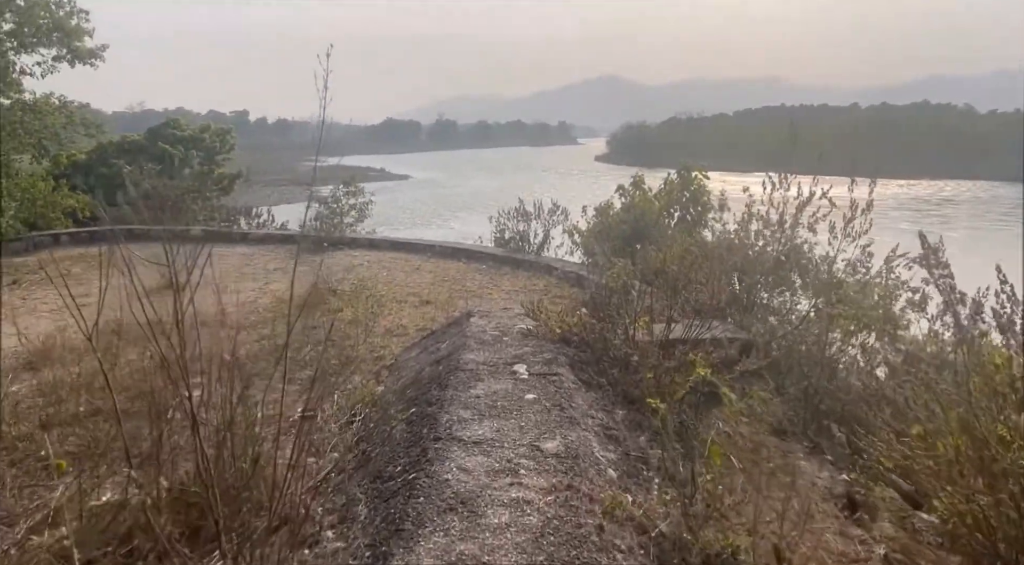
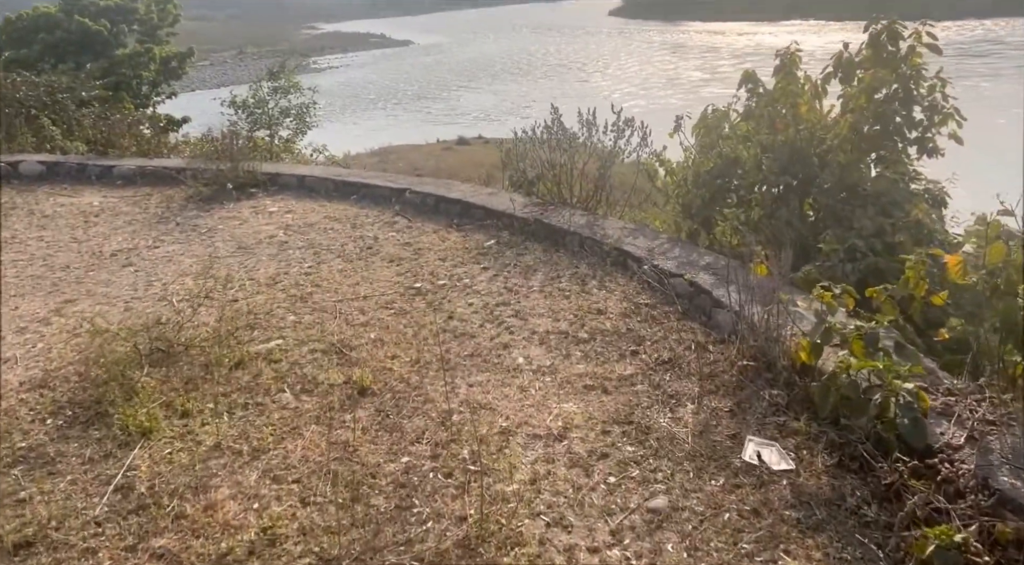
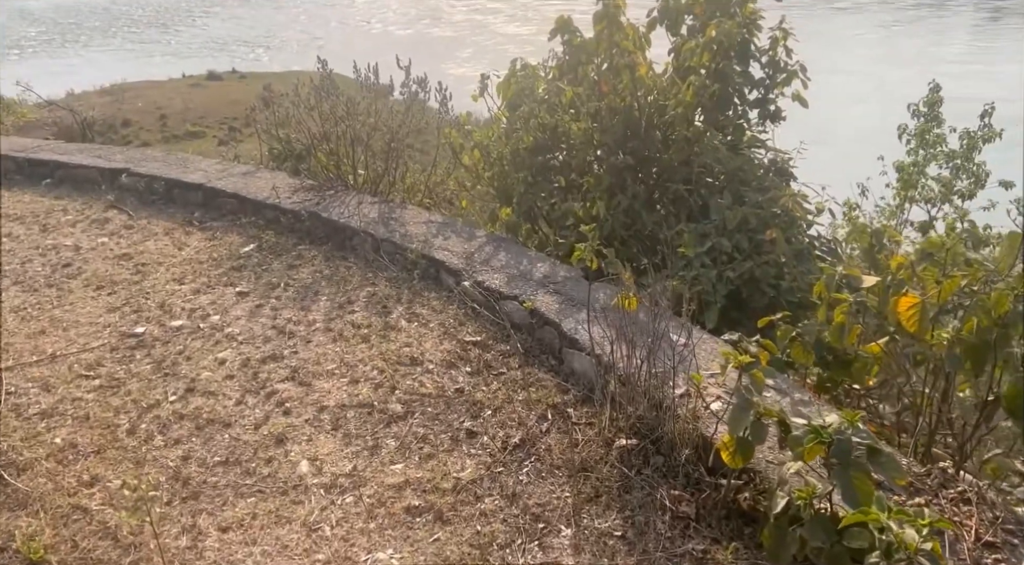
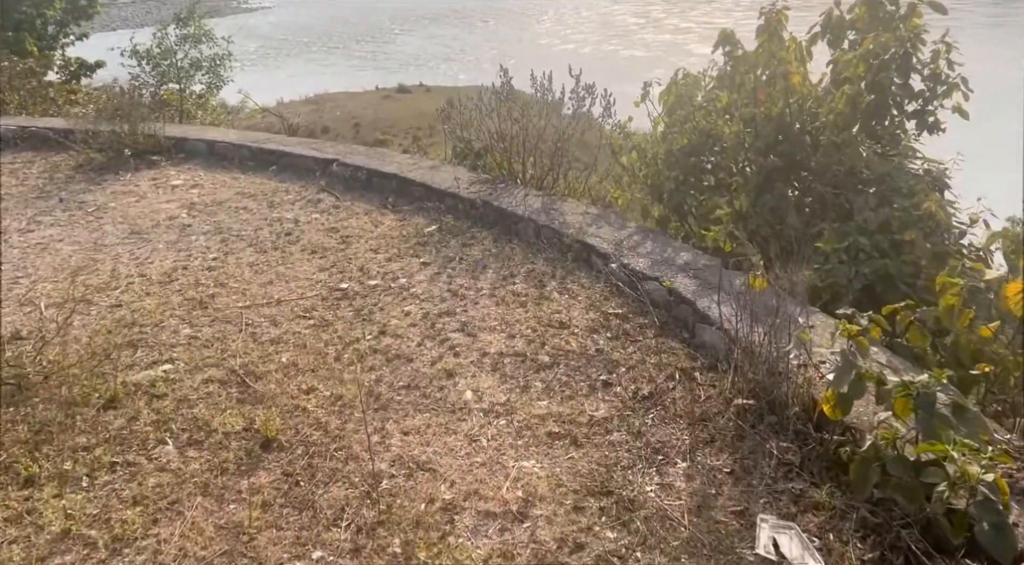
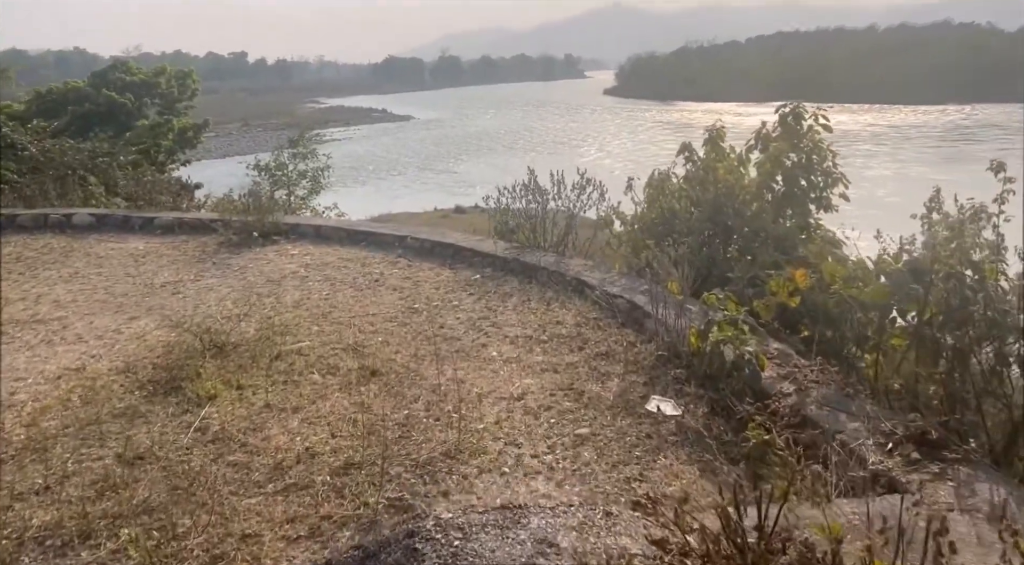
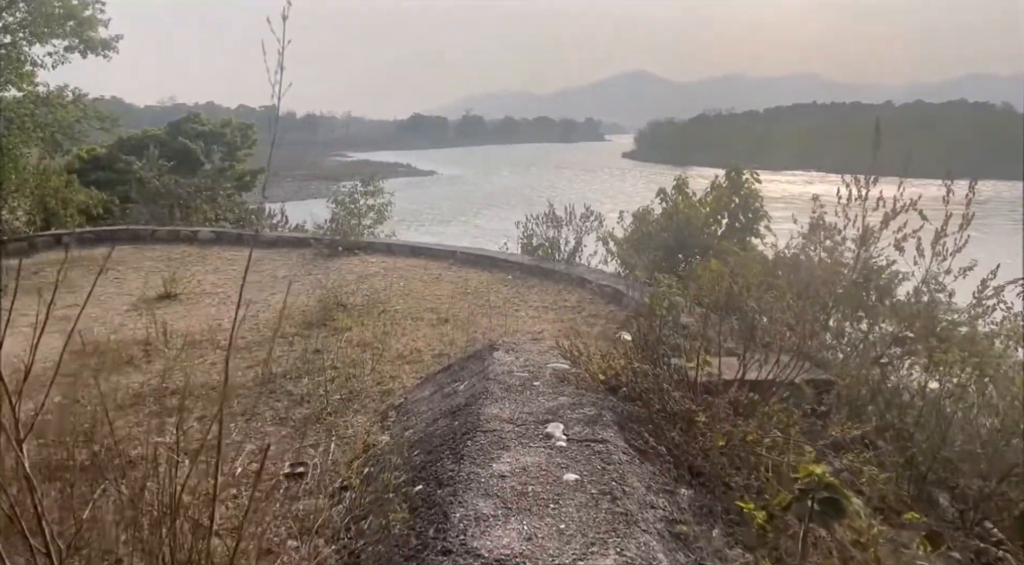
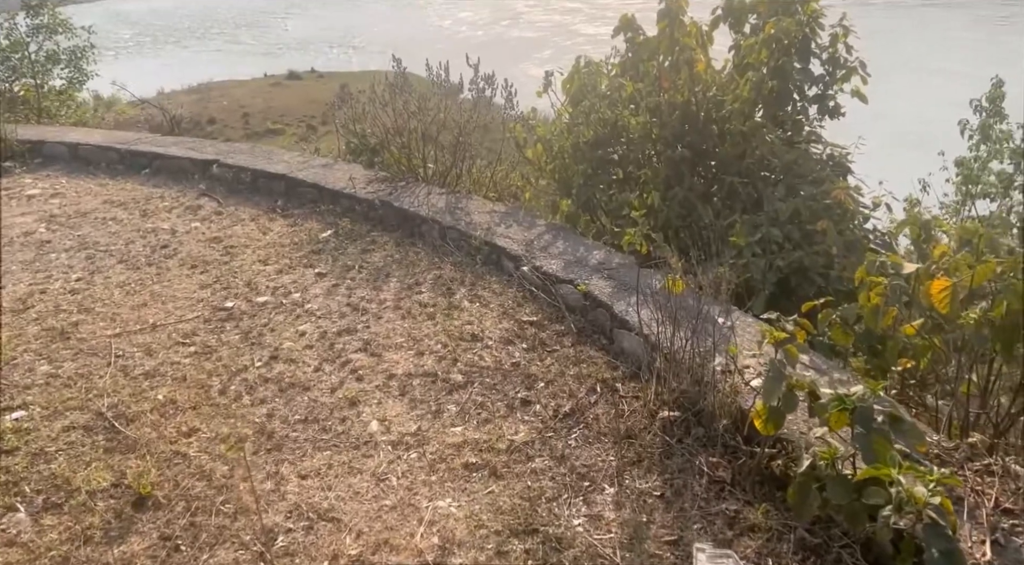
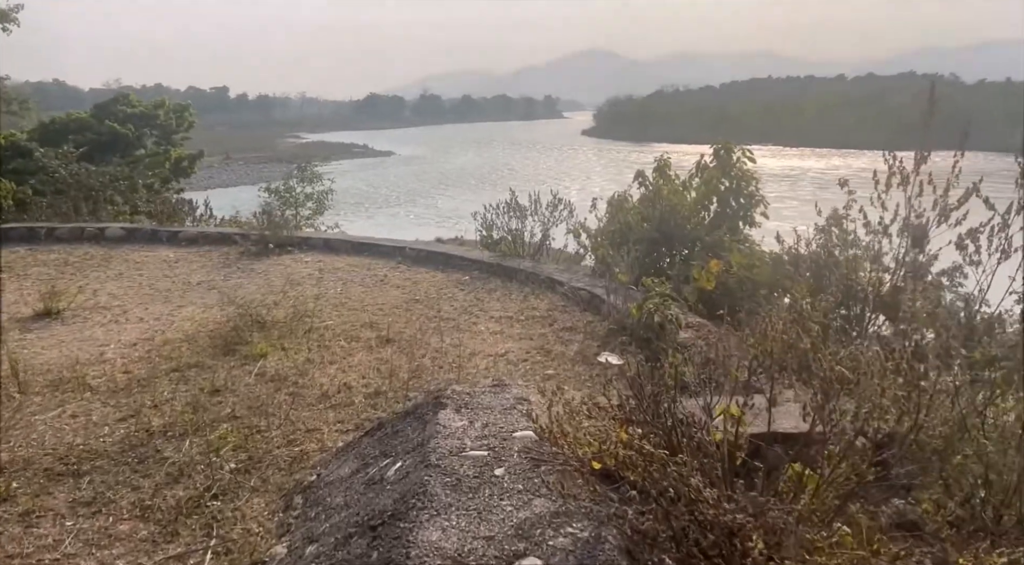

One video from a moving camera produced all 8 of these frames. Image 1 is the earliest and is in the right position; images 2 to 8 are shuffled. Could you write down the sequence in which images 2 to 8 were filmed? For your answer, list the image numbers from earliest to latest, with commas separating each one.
6, 8, 5, 2, 4, 7, 3
